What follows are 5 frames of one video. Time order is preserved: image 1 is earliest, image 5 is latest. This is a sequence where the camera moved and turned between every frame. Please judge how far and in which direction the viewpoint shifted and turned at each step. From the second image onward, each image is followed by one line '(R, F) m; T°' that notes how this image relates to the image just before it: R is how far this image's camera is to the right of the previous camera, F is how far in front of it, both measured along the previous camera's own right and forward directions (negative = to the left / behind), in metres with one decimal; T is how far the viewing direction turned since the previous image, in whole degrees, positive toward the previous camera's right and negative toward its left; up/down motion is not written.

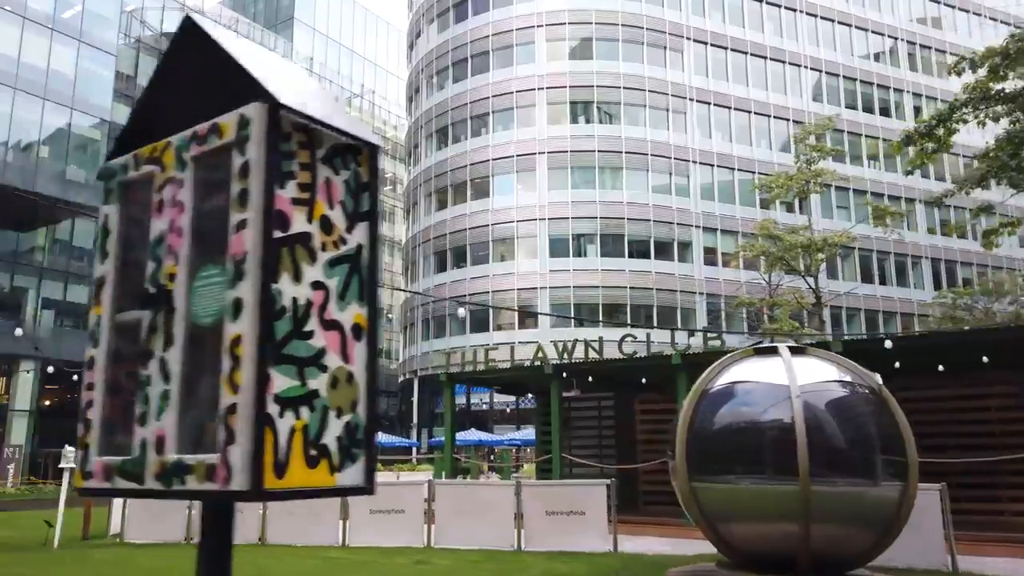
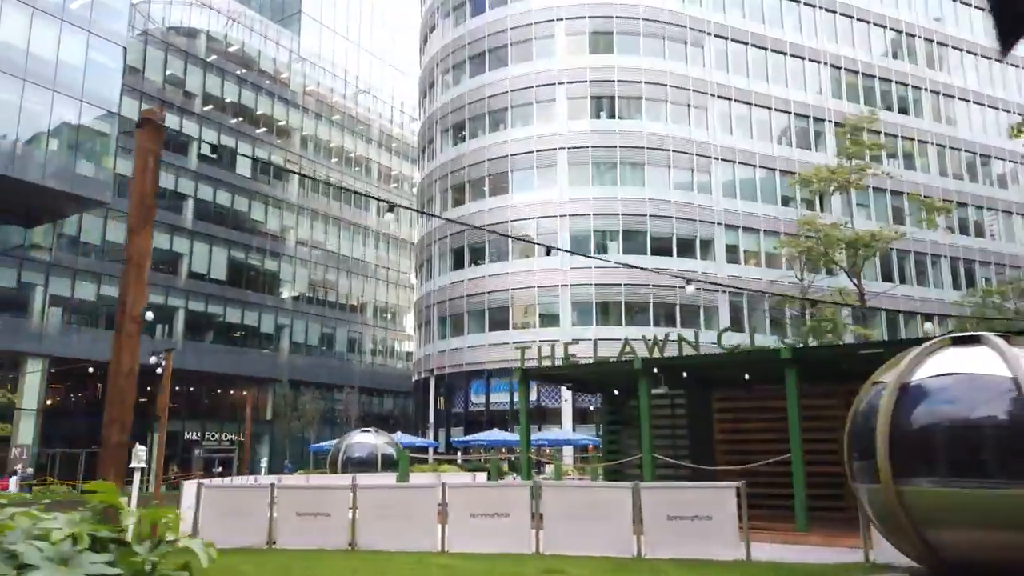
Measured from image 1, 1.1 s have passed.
(-1.7, +0.7) m; +1°
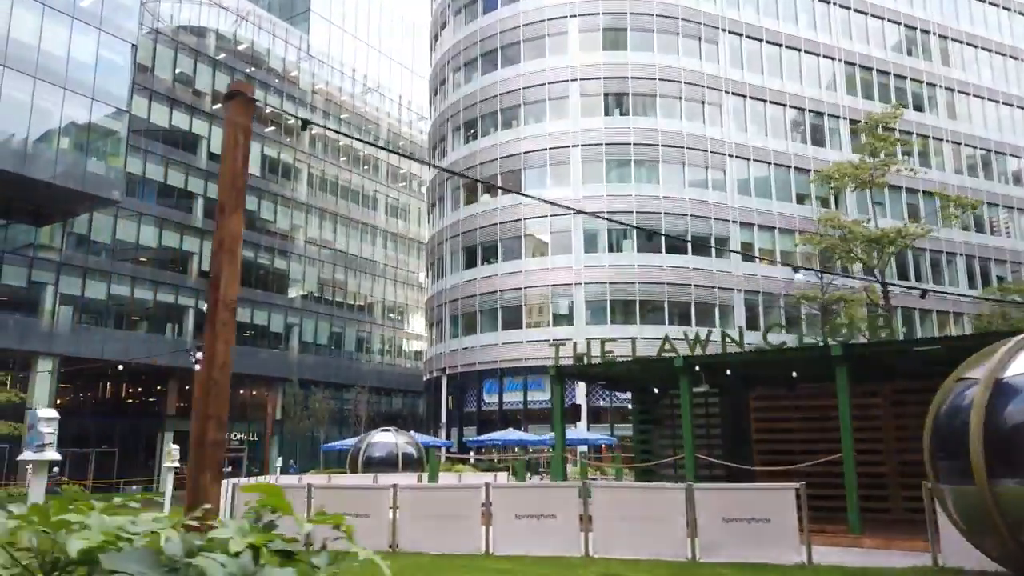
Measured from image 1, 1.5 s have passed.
(-0.6, +0.3) m; 0°
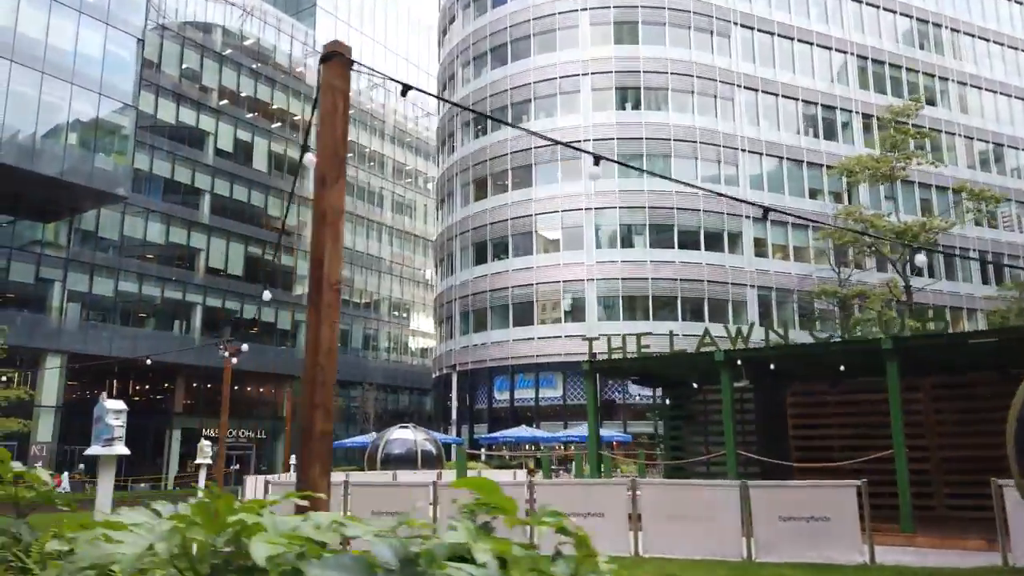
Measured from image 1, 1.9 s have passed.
(-0.6, +0.3) m; 0°
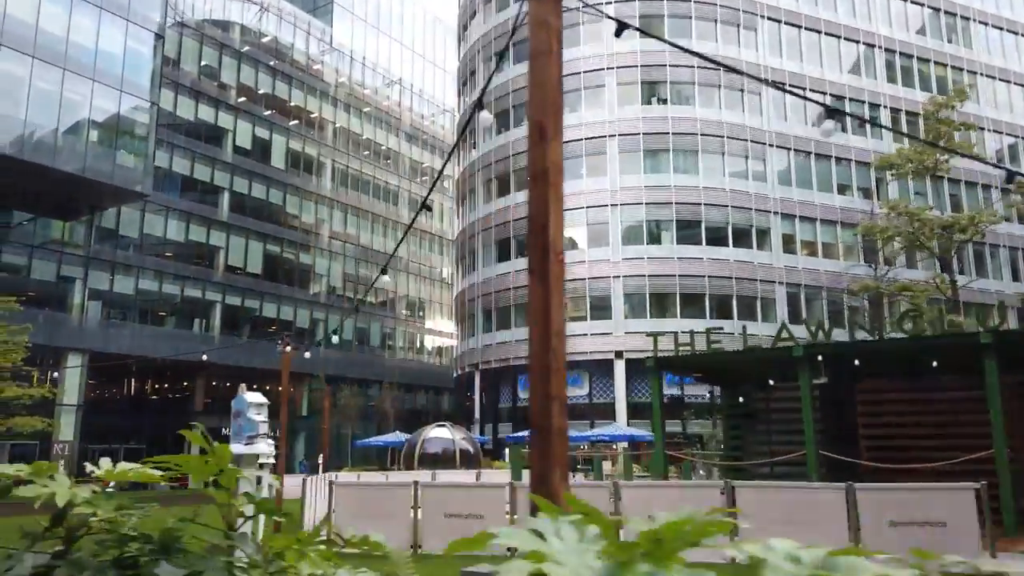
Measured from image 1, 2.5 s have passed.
(-0.9, +0.5) m; -1°
